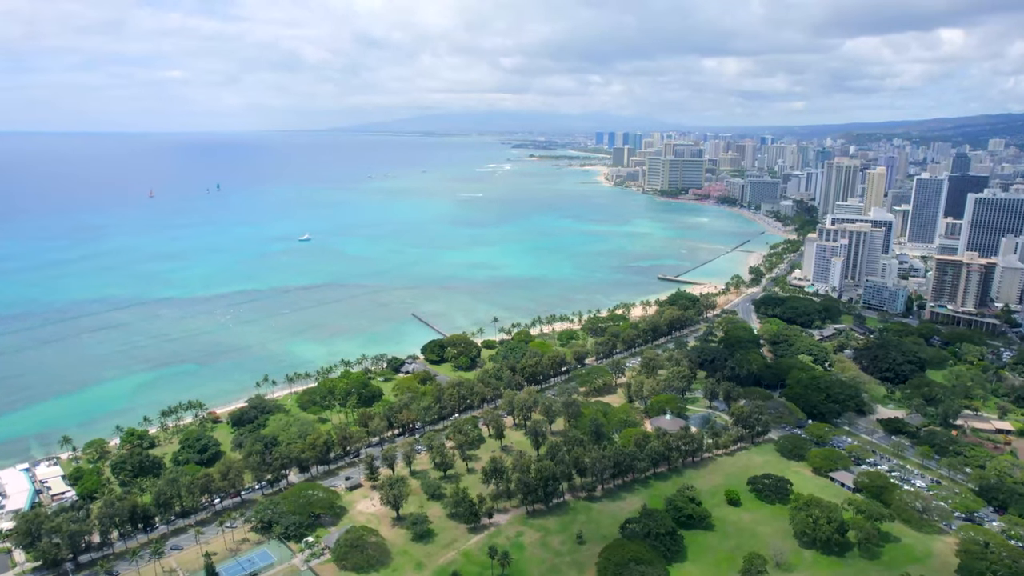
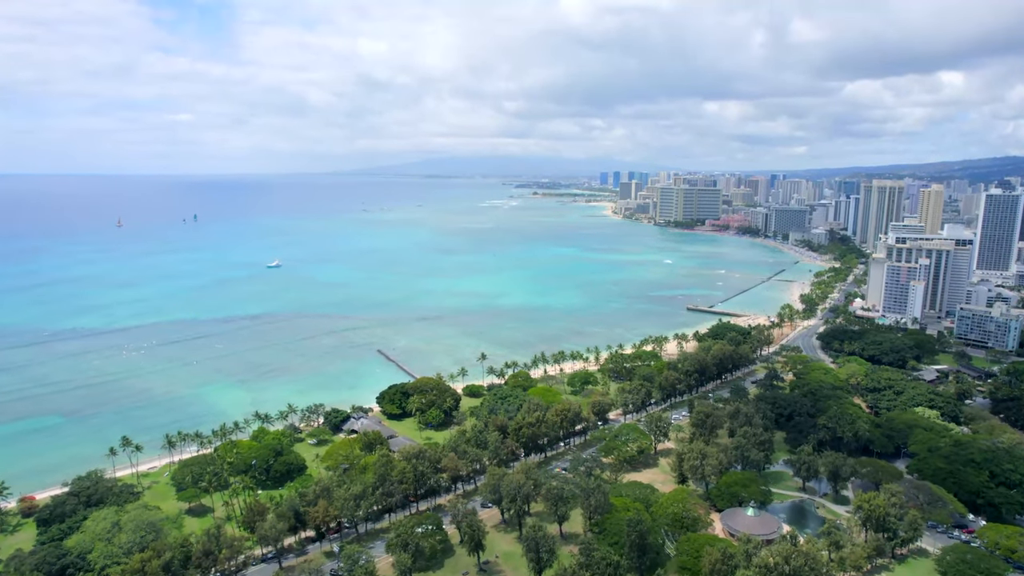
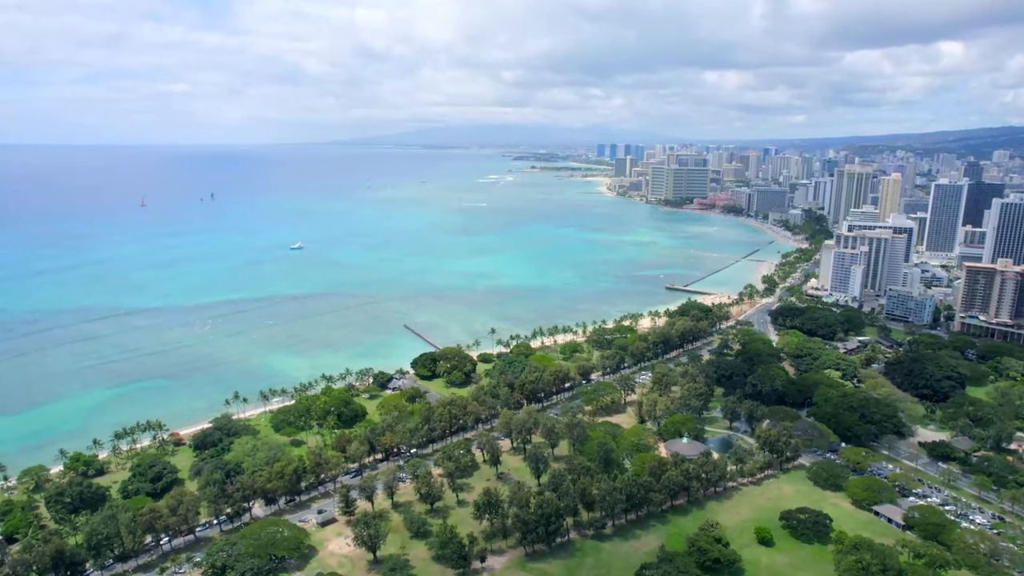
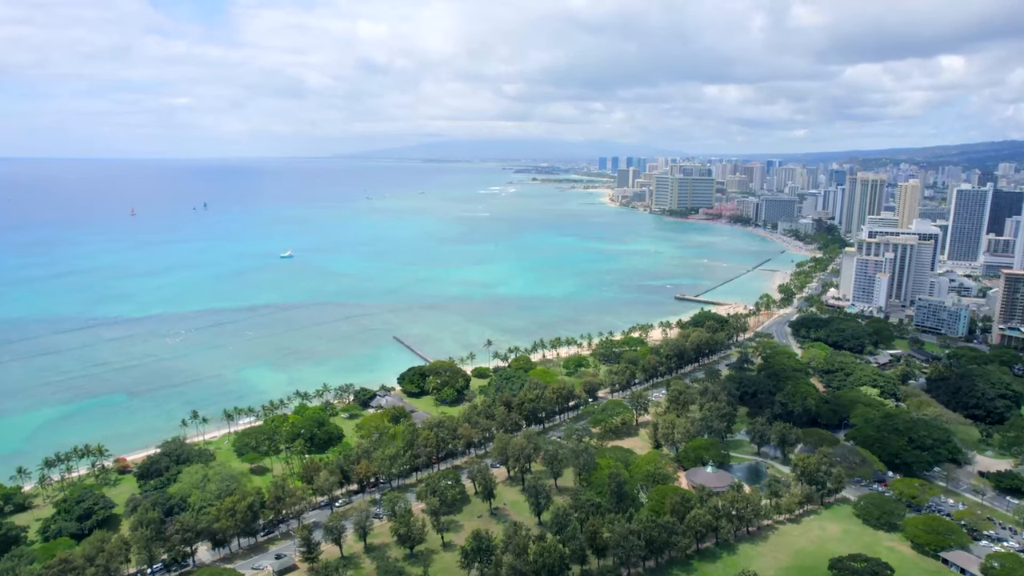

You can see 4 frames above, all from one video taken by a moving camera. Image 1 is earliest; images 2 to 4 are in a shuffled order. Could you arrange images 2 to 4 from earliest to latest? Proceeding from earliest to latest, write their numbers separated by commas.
3, 4, 2
